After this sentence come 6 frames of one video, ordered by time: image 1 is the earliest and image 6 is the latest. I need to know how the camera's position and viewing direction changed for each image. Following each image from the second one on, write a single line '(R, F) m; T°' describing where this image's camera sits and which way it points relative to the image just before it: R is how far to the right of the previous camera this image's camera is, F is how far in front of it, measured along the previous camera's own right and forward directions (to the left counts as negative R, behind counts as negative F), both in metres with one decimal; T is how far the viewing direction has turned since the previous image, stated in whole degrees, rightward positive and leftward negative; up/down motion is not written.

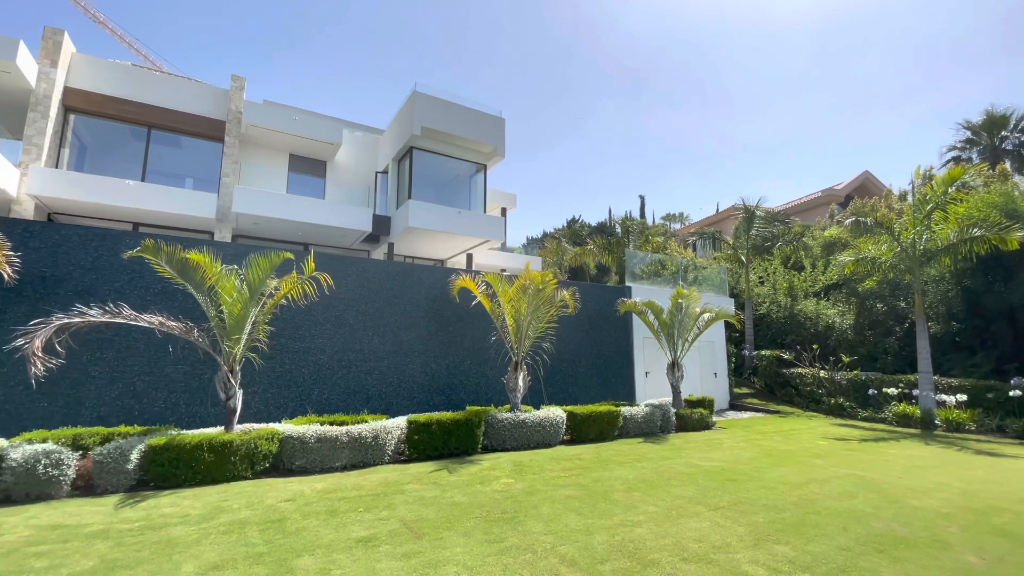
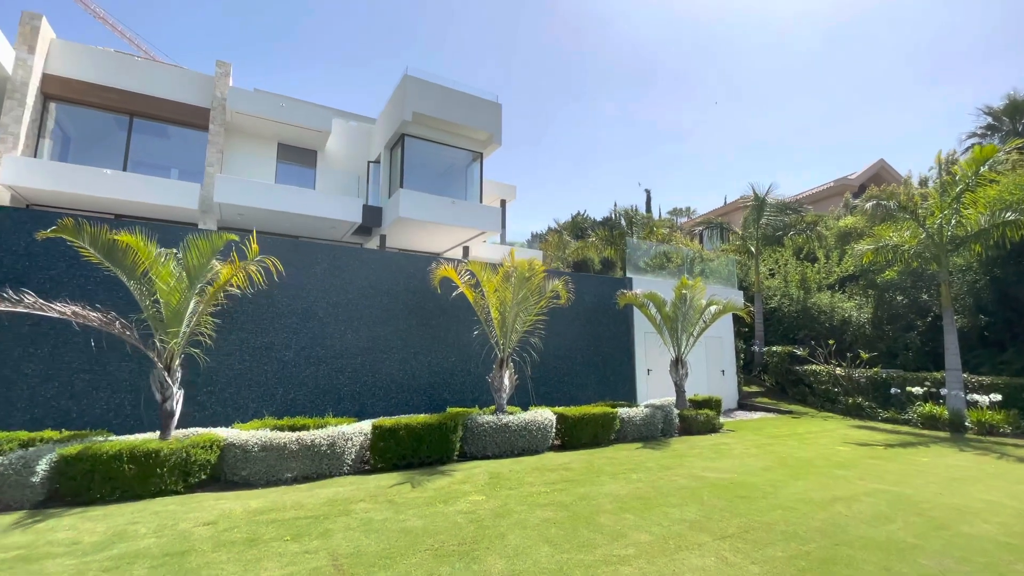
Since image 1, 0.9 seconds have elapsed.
(+0.4, +0.9) m; -1°
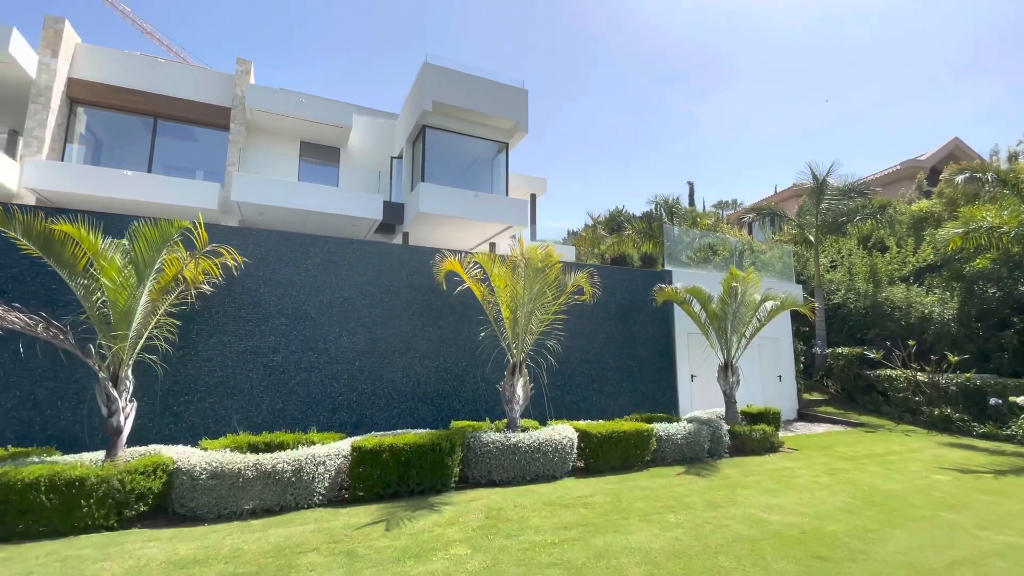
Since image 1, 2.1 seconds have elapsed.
(+0.4, +1.2) m; -5°
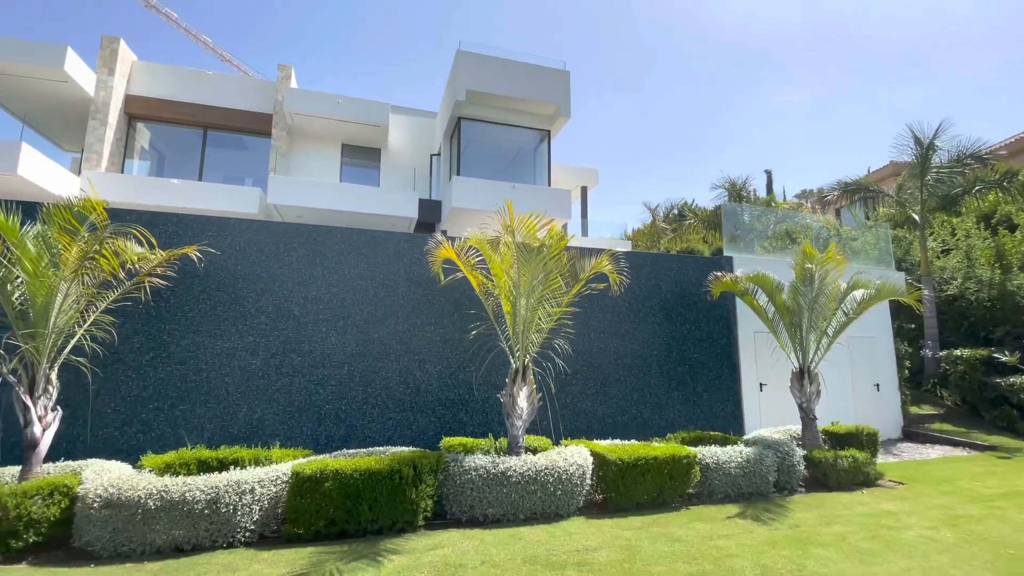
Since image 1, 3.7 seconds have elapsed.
(+0.8, +1.4) m; -8°
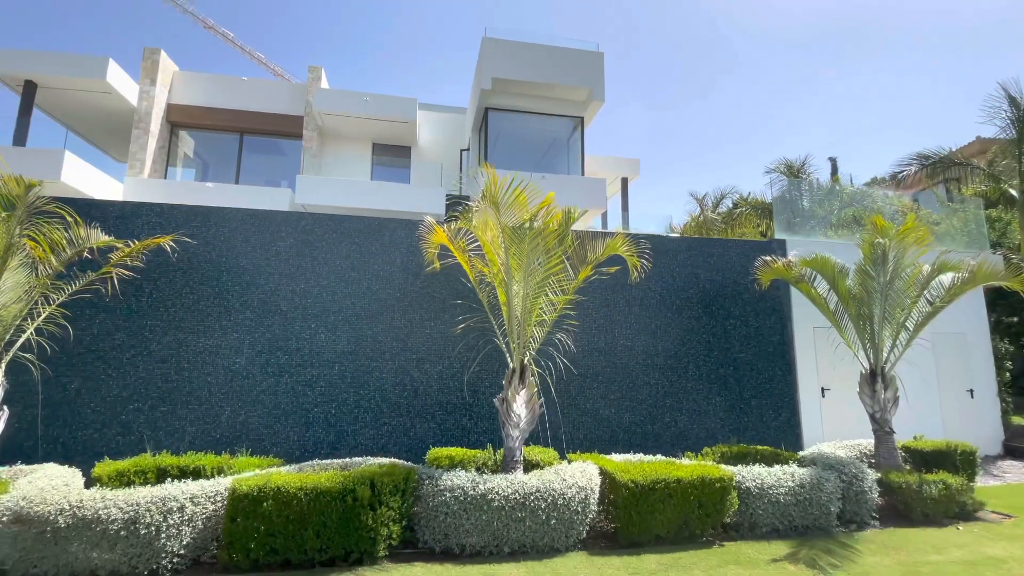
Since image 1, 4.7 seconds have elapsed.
(+0.6, +0.9) m; -6°
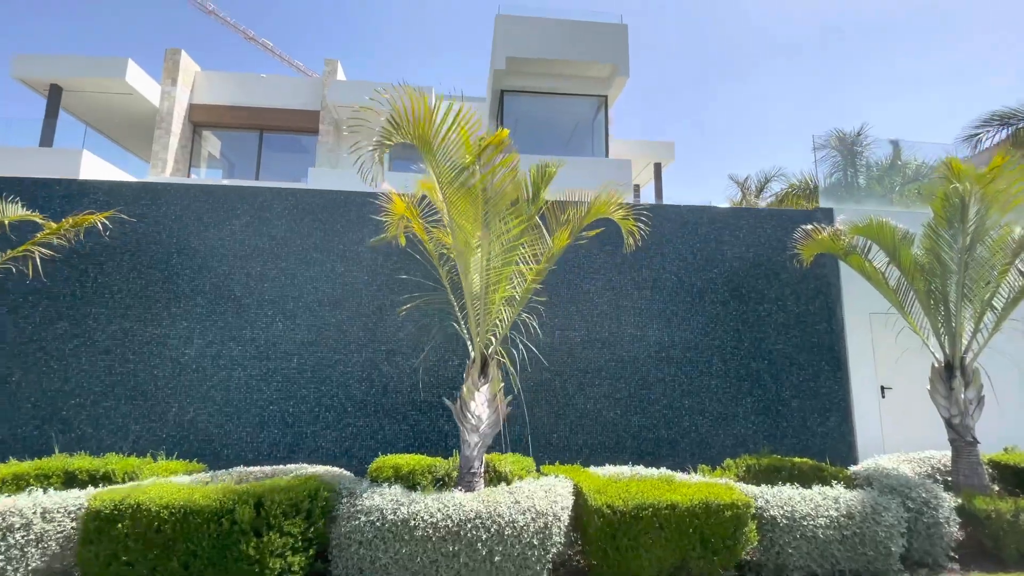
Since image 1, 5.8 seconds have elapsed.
(+0.7, +1.0) m; -5°
